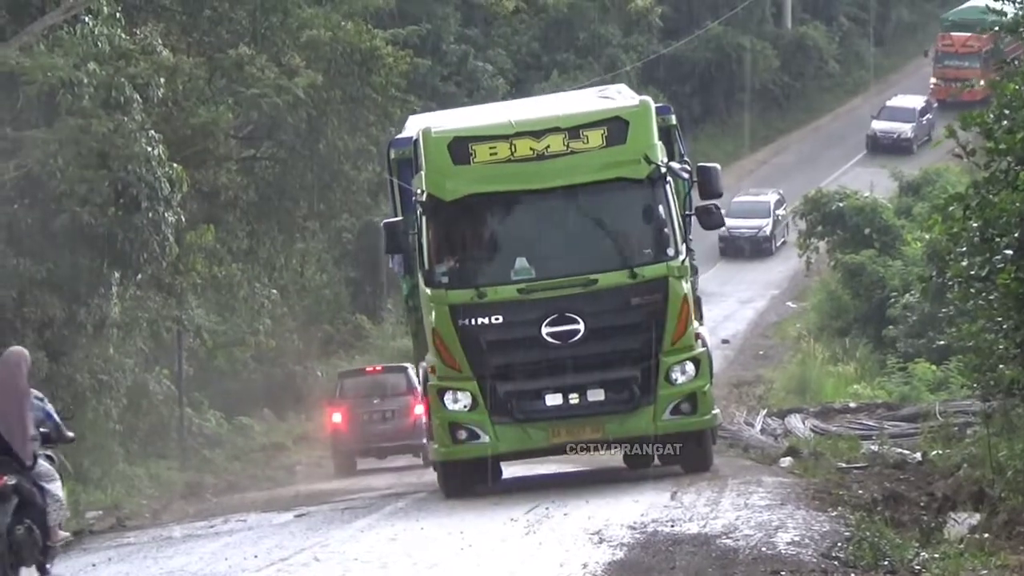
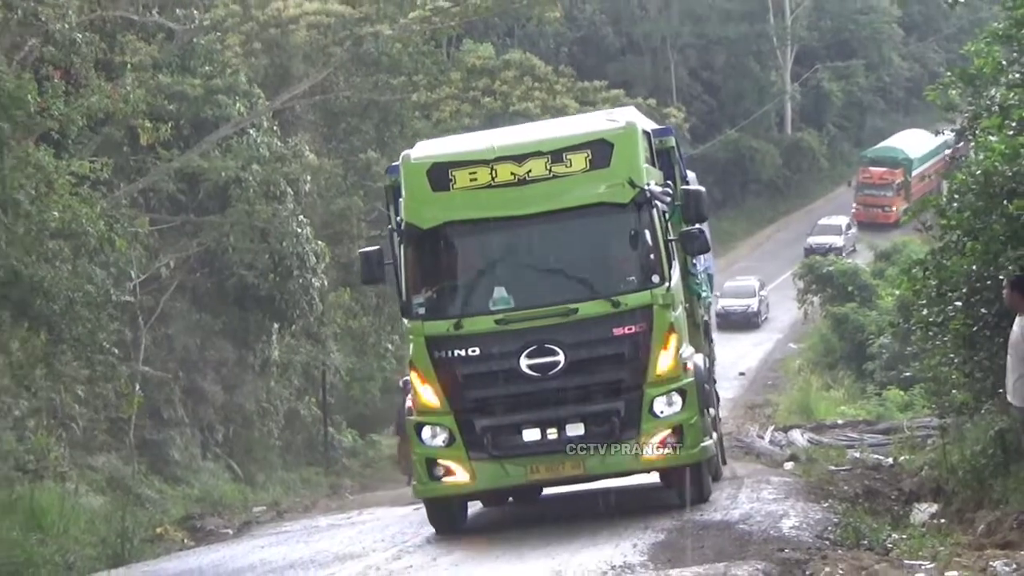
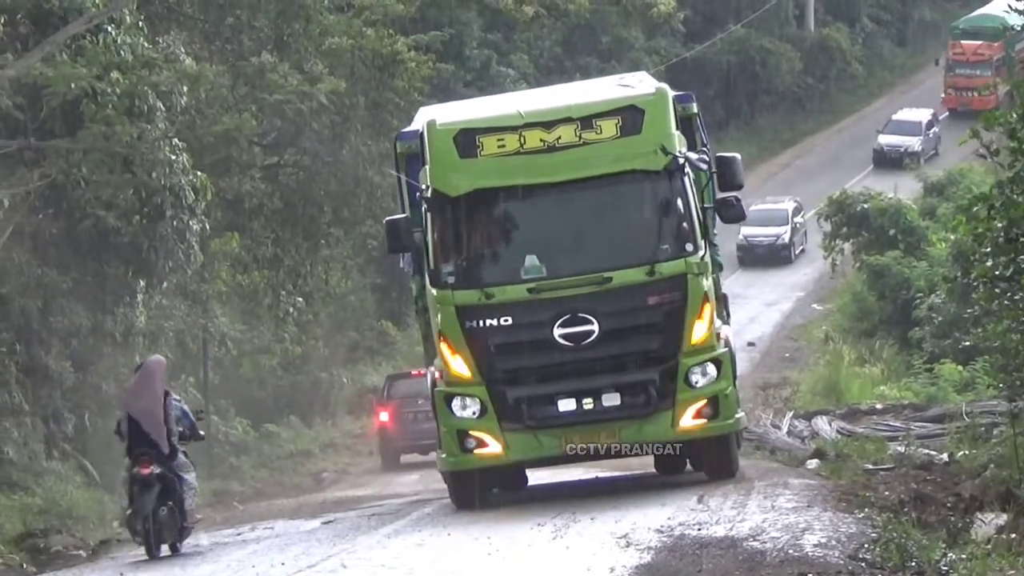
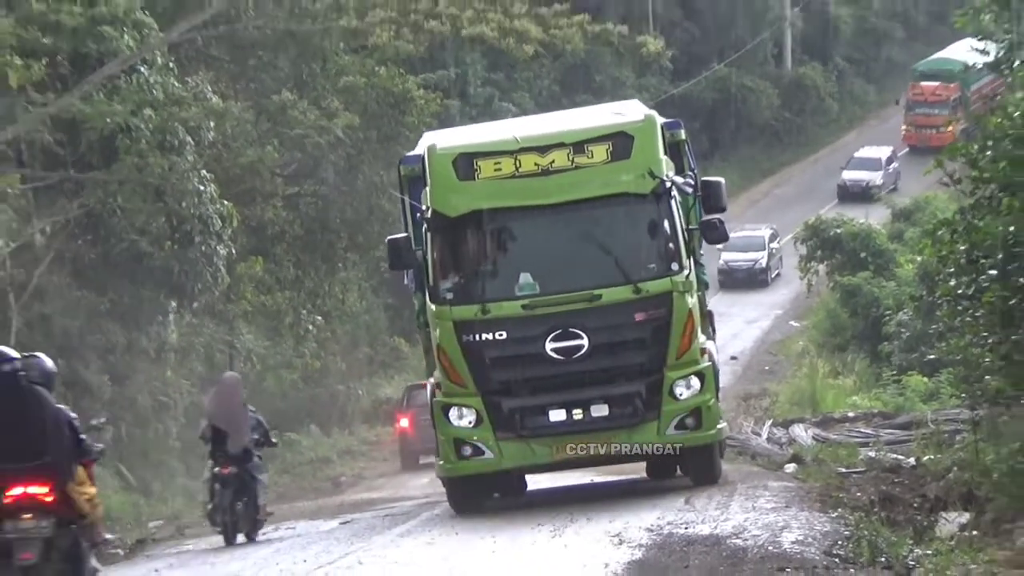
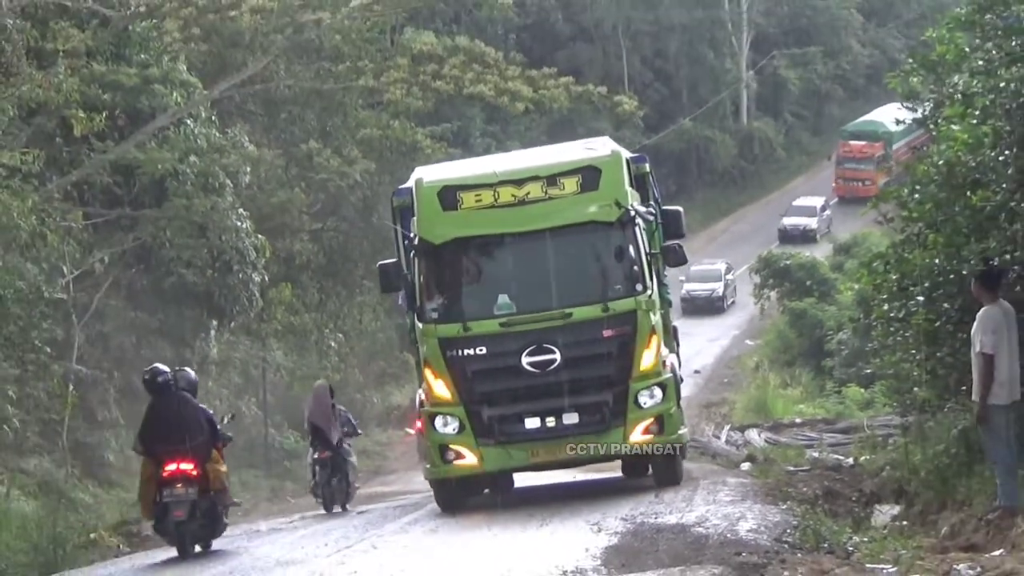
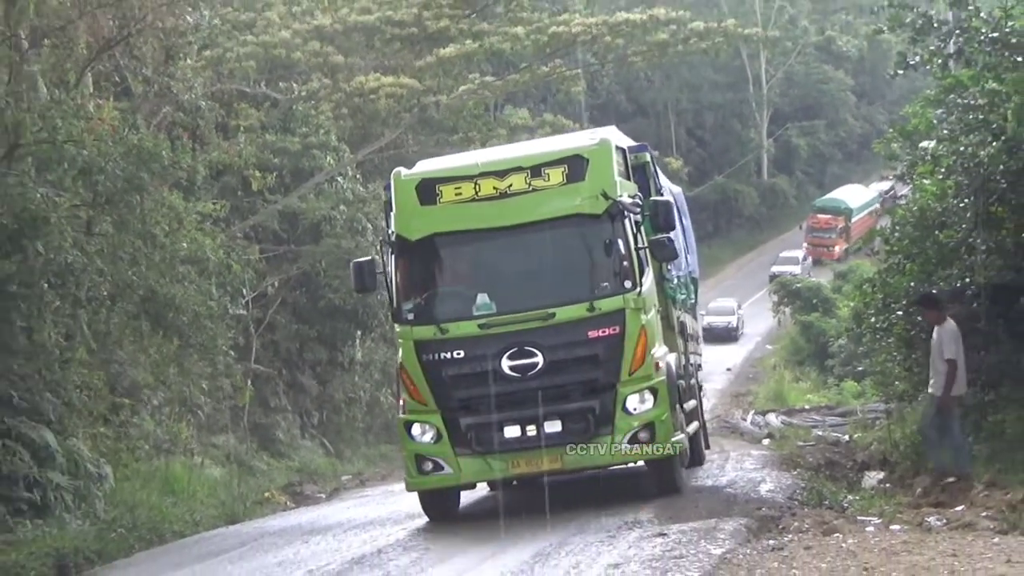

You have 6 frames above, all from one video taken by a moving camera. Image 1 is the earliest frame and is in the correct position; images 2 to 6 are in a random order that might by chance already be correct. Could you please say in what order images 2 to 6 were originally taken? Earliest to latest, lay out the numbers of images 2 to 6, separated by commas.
3, 4, 5, 2, 6
